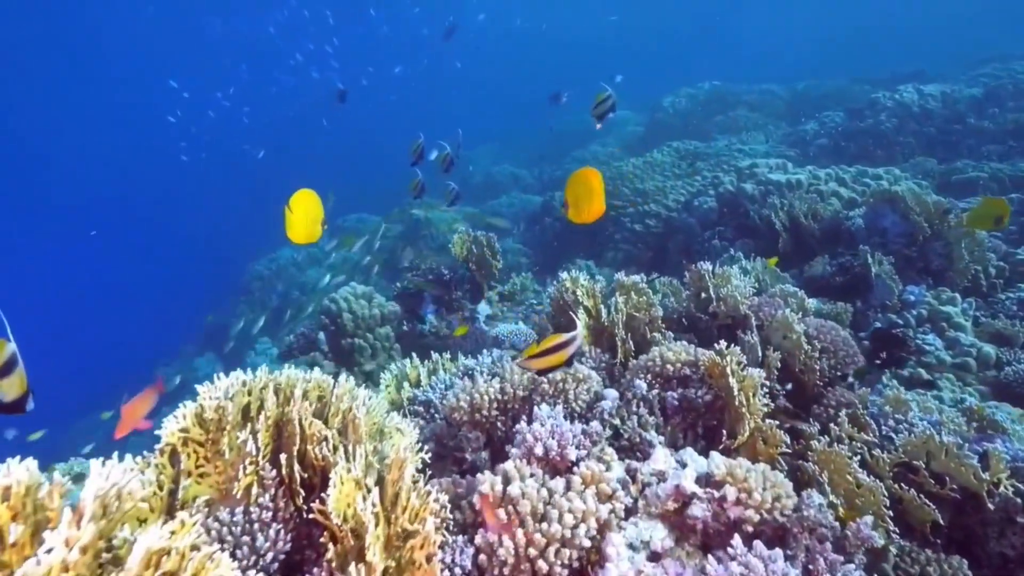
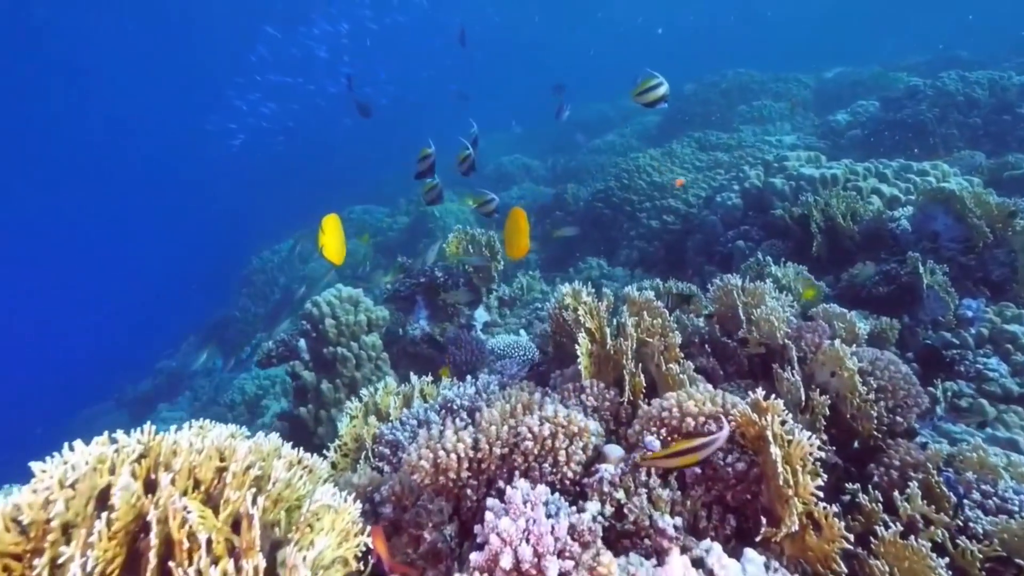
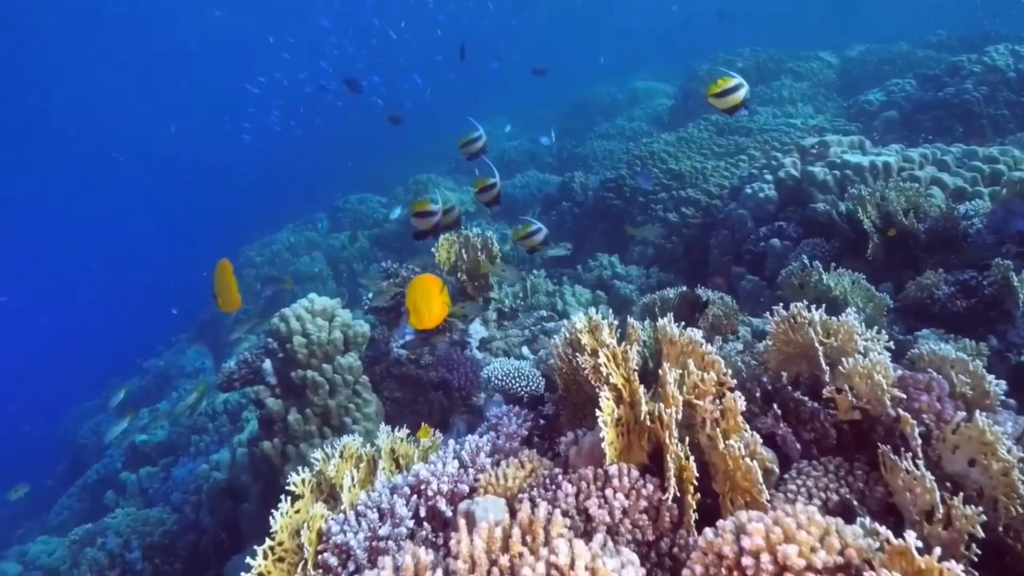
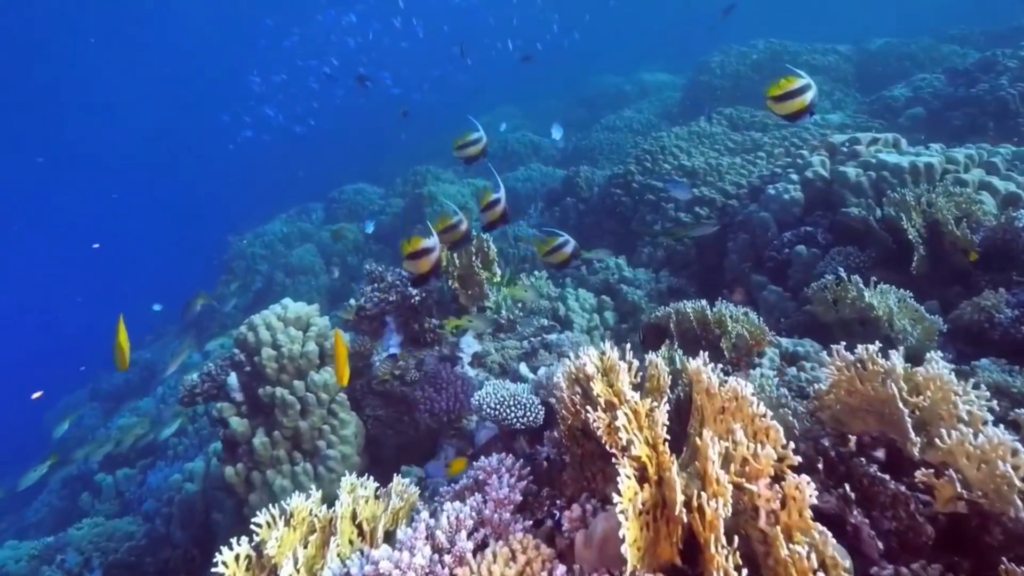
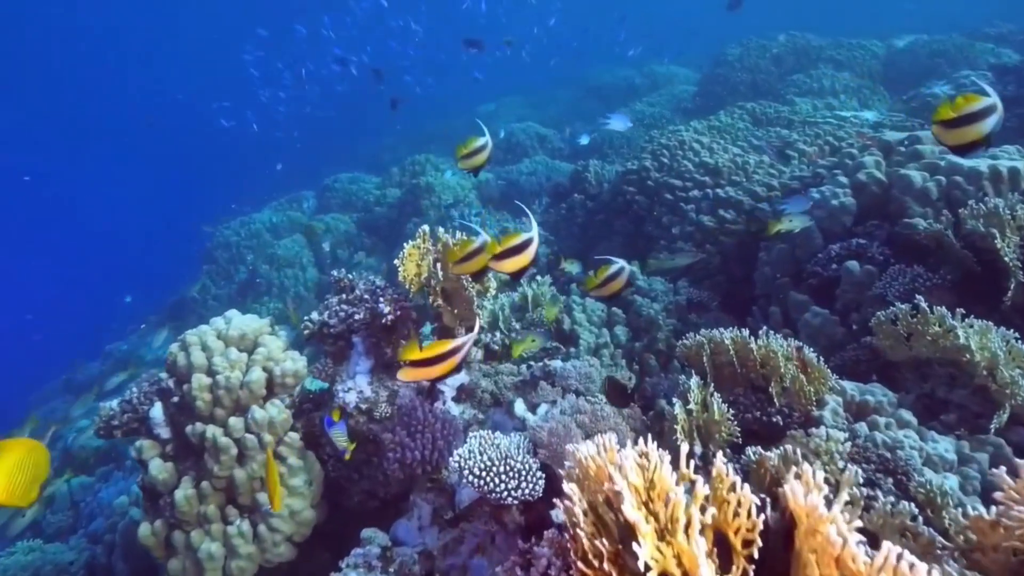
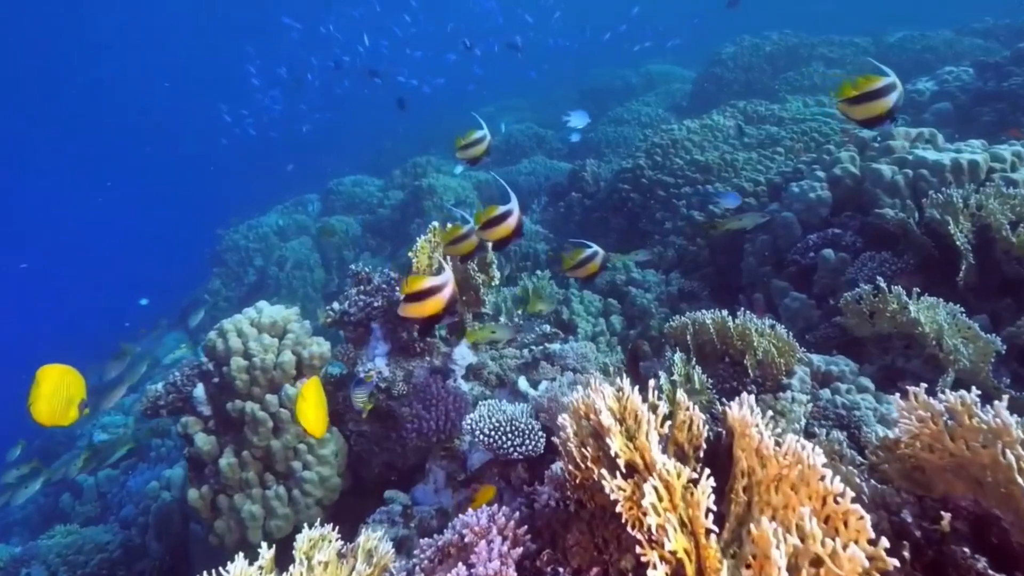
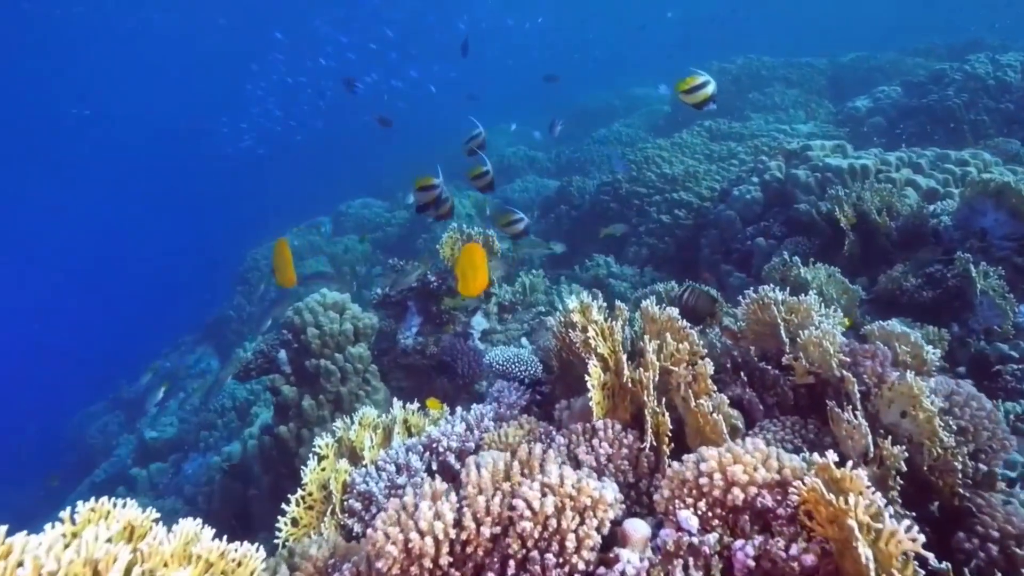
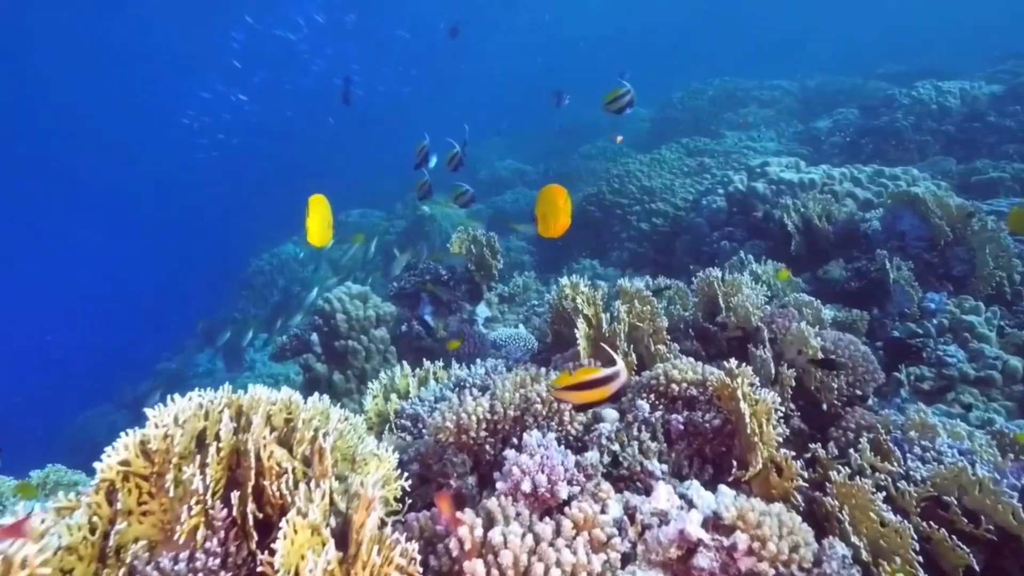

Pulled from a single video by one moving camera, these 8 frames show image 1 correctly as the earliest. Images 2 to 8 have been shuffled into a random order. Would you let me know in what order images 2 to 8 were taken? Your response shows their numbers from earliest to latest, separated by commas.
8, 2, 7, 3, 4, 6, 5
